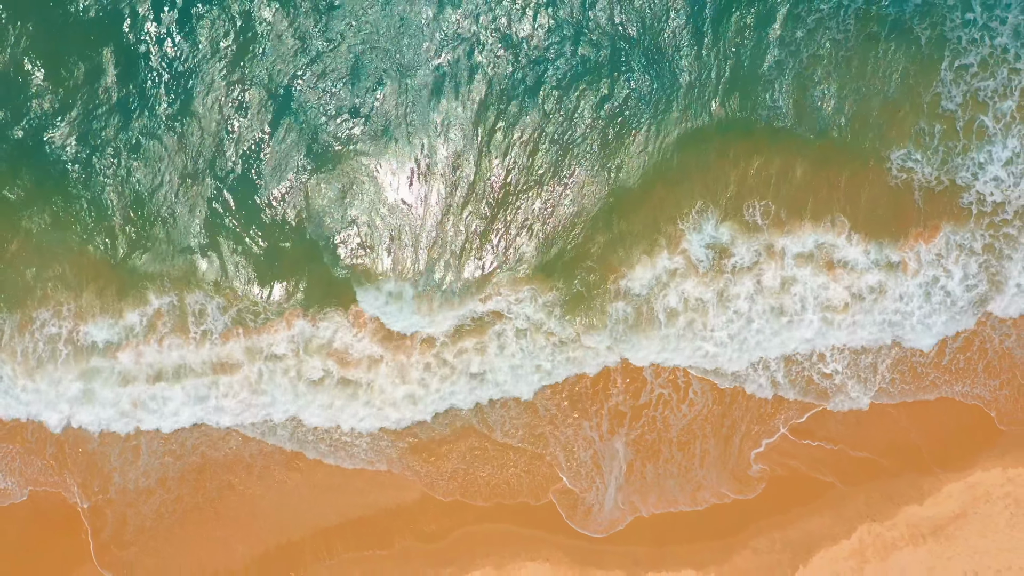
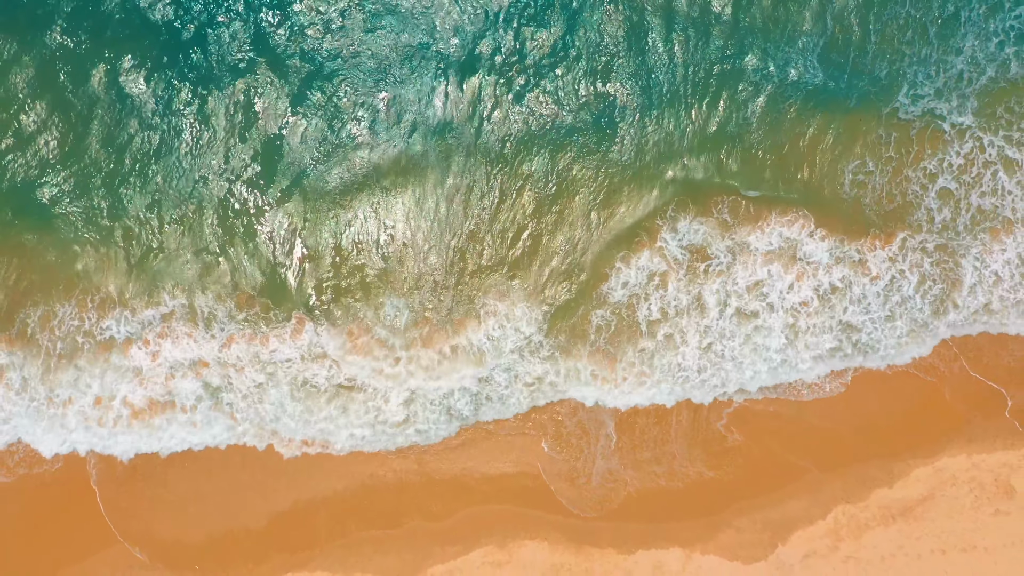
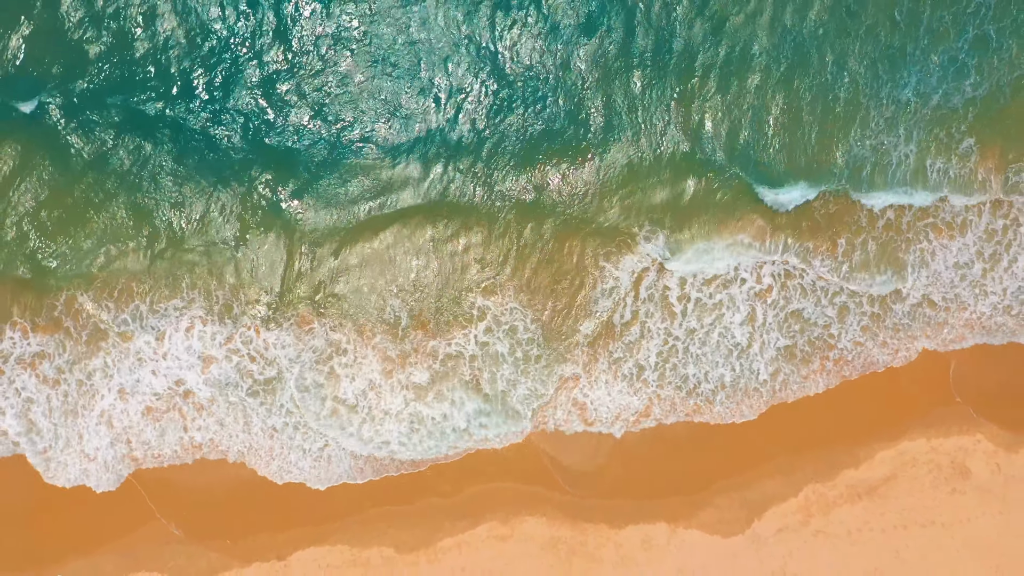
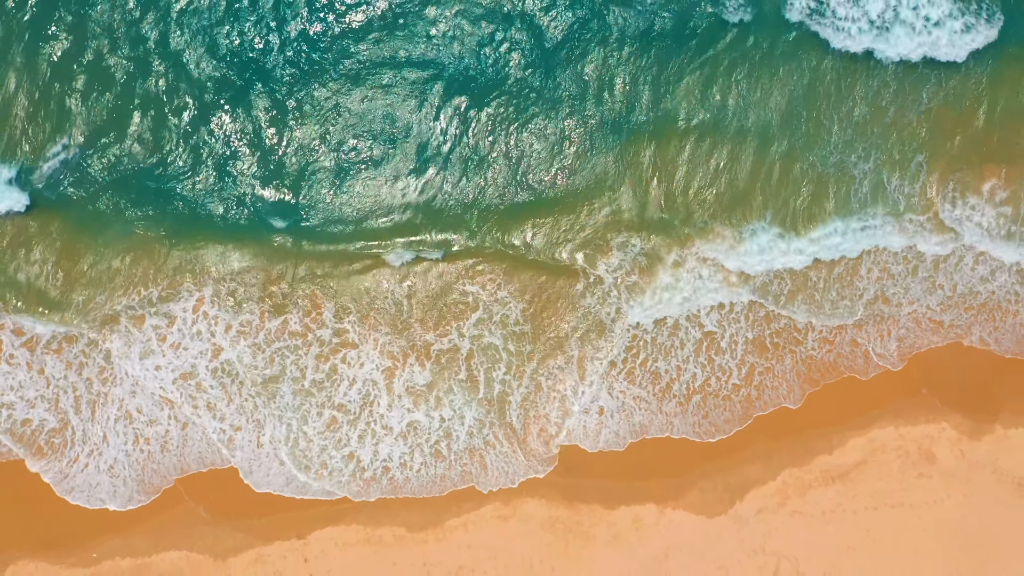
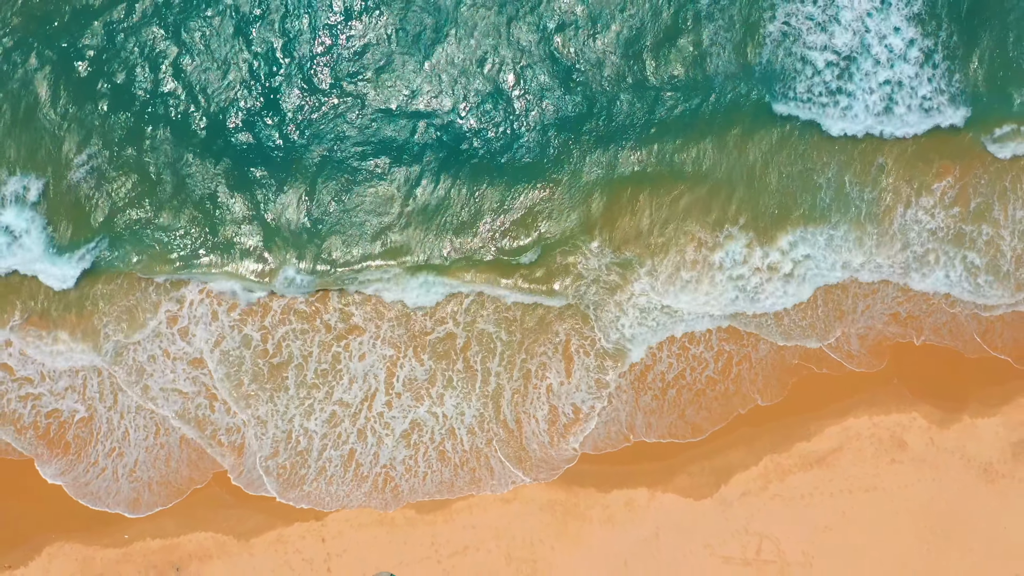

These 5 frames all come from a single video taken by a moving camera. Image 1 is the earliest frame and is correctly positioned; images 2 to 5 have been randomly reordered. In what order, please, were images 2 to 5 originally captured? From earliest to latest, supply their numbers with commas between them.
2, 3, 4, 5
